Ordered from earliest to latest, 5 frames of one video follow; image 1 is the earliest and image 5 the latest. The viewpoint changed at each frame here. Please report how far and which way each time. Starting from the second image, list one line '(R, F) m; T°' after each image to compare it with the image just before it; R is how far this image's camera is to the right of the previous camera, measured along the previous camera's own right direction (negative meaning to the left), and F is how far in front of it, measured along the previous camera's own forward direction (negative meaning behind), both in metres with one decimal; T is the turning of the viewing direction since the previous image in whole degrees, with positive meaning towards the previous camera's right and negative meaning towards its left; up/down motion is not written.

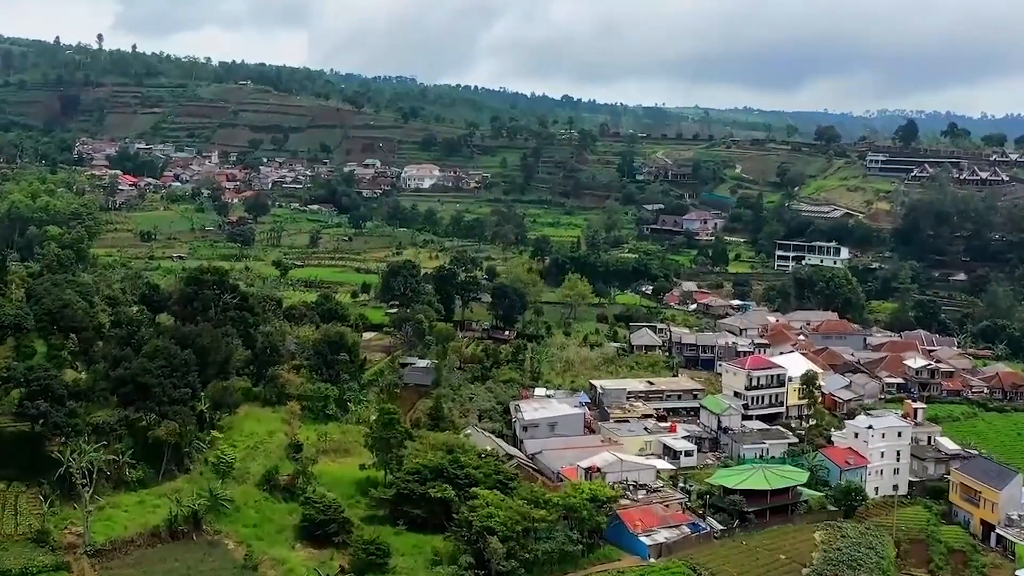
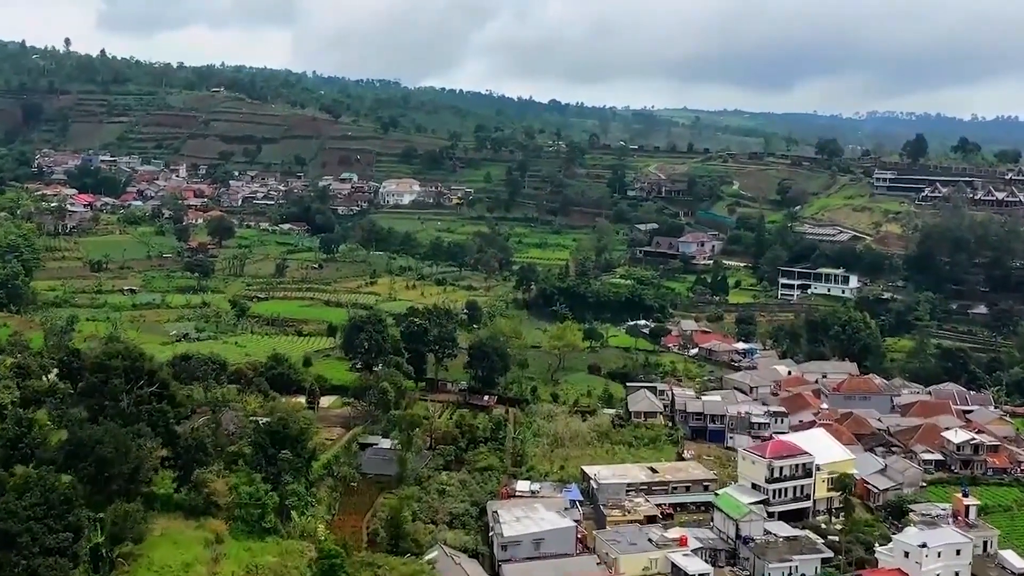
(+0.3, +4.5) m; +1°
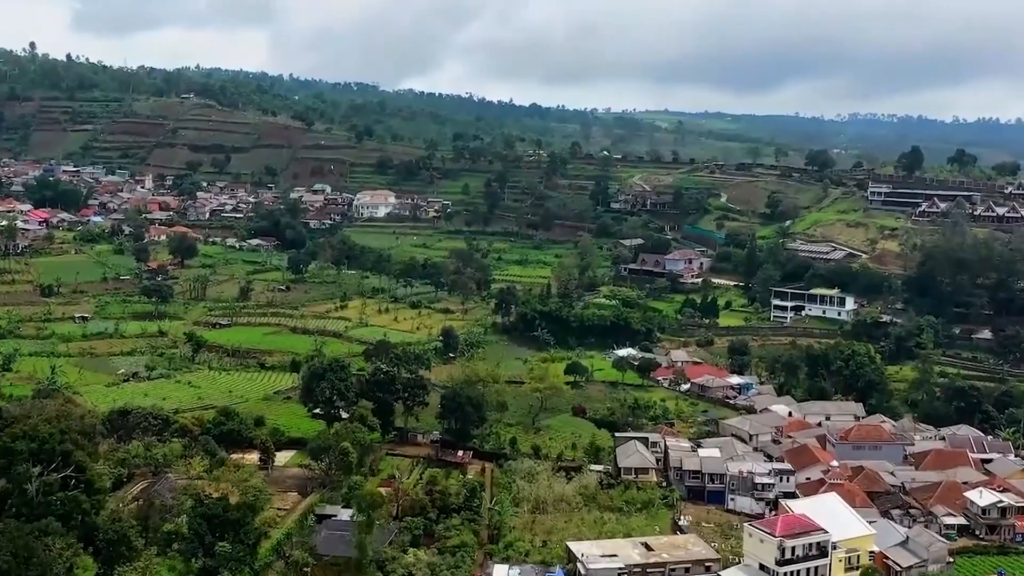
(+0.2, +3.0) m; +1°
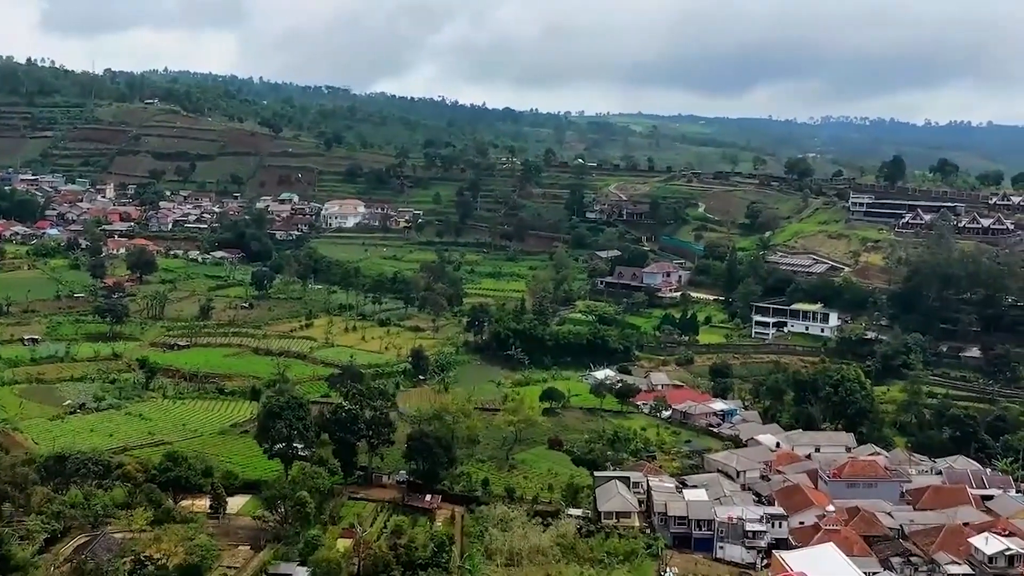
(+0.1, +2.0) m; +2°
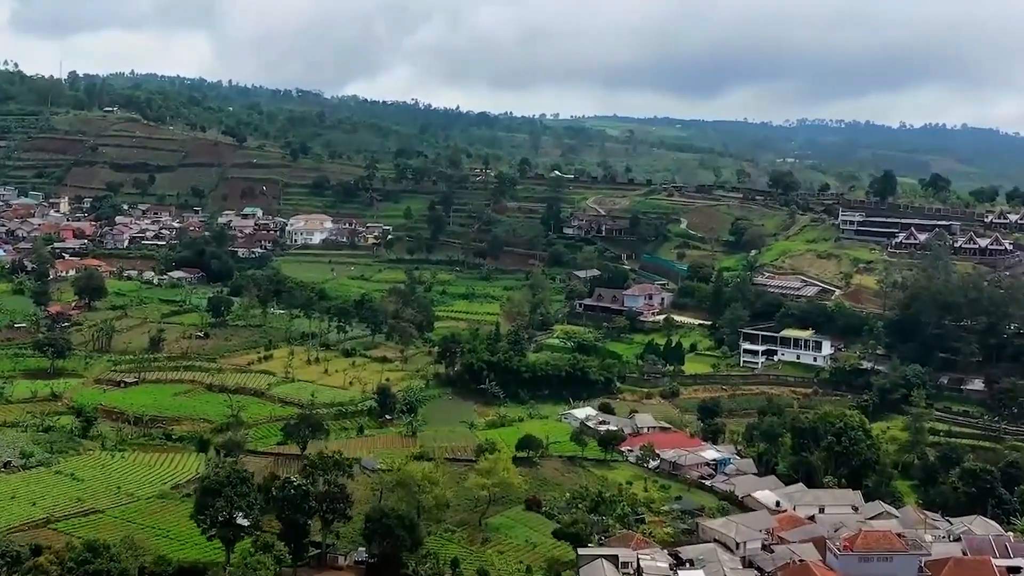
(+0.1, +3.1) m; +1°
